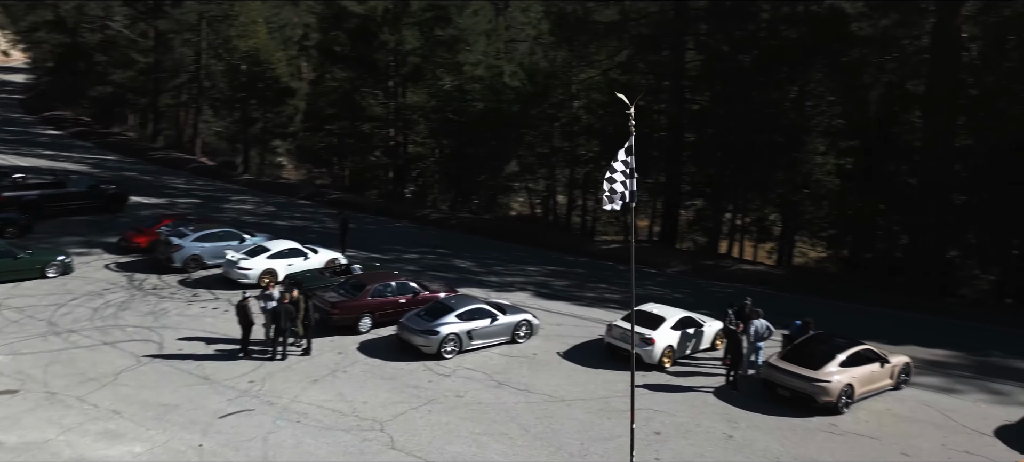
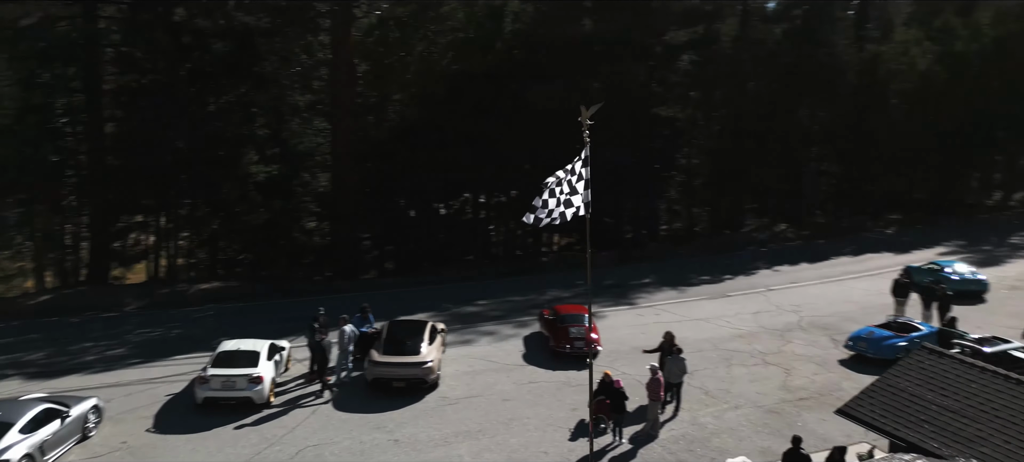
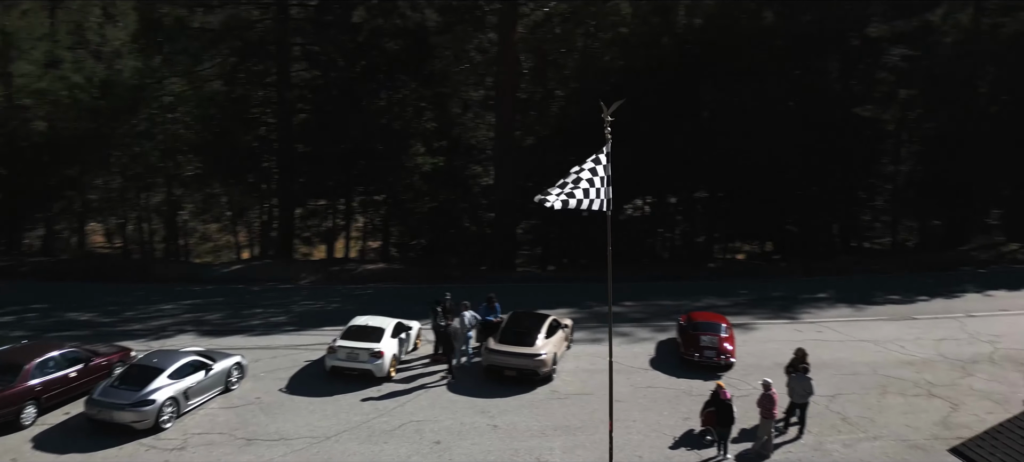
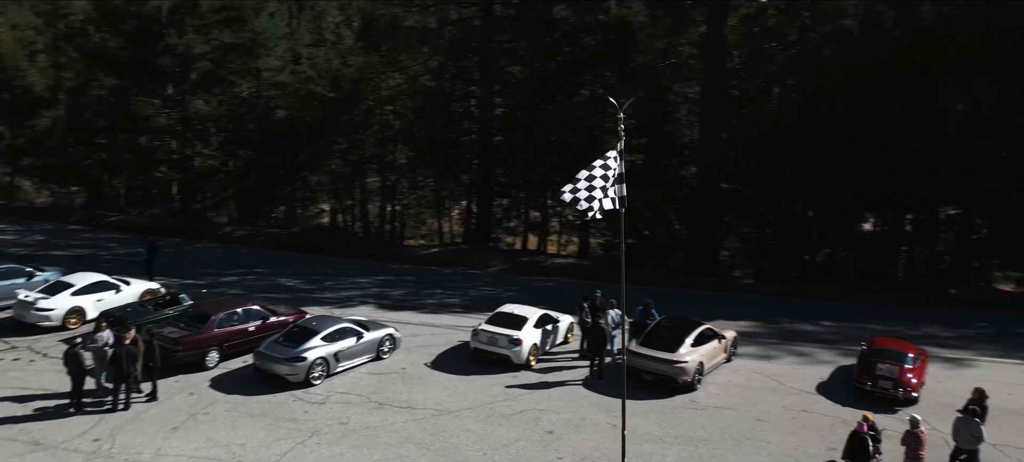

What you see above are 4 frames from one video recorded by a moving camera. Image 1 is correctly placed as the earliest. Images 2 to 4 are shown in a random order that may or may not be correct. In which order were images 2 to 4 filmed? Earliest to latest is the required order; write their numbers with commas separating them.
4, 3, 2
